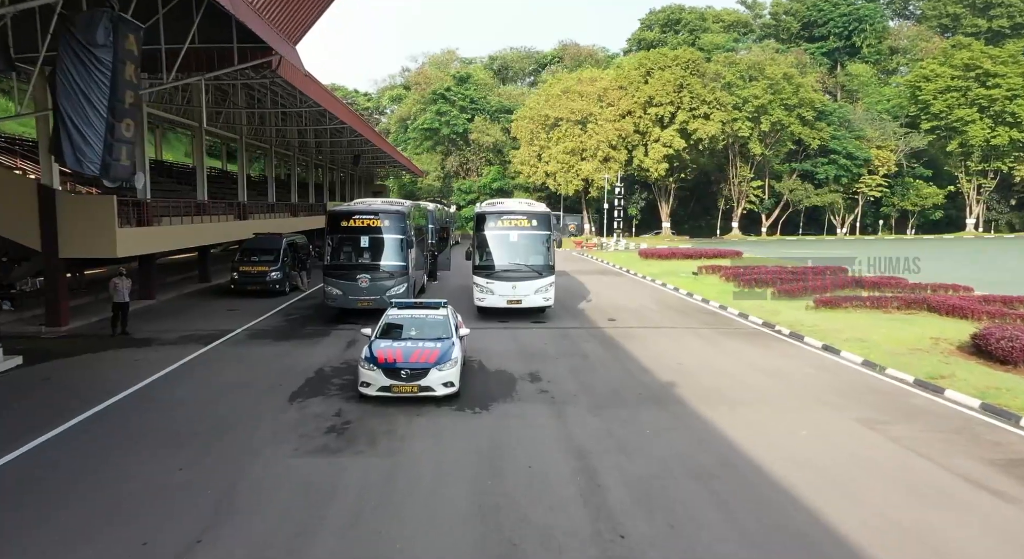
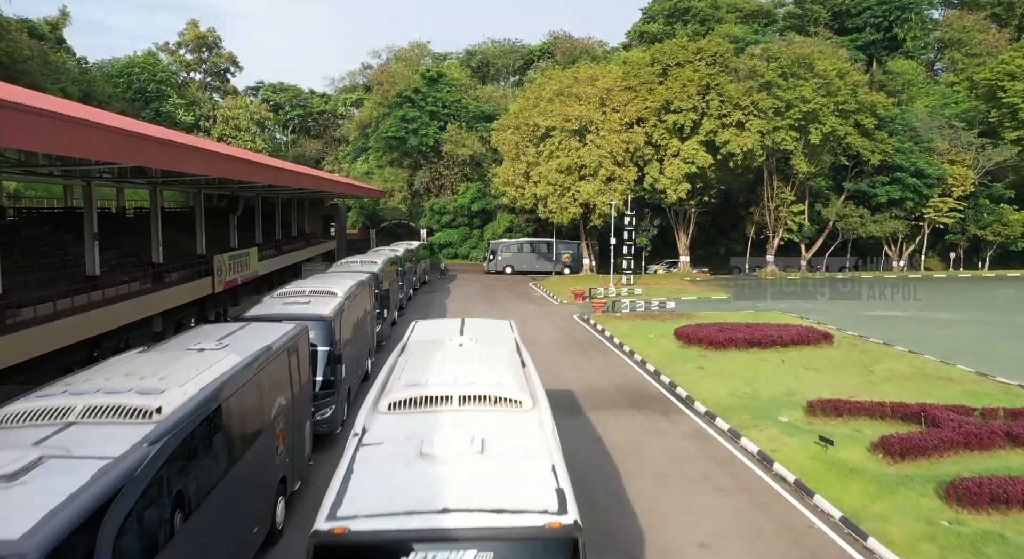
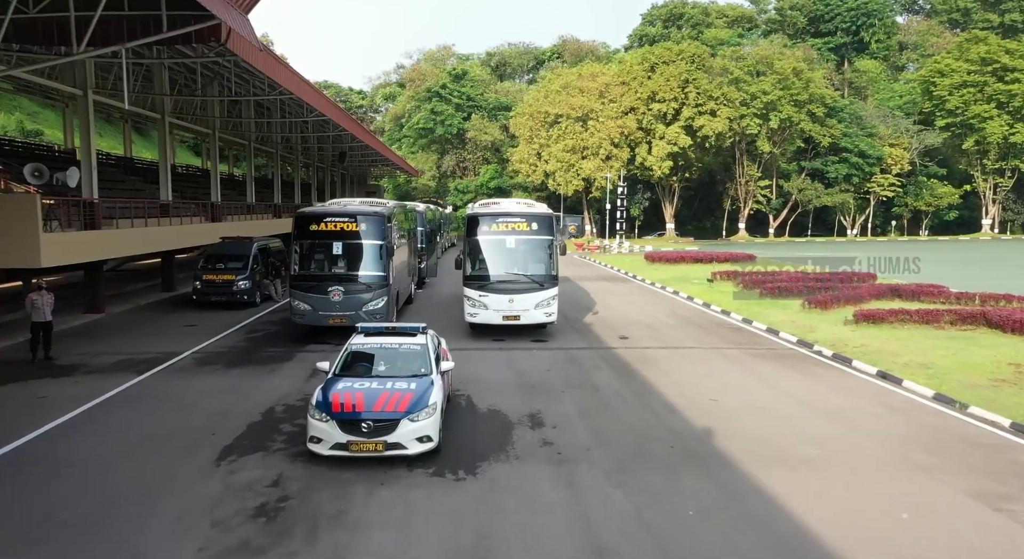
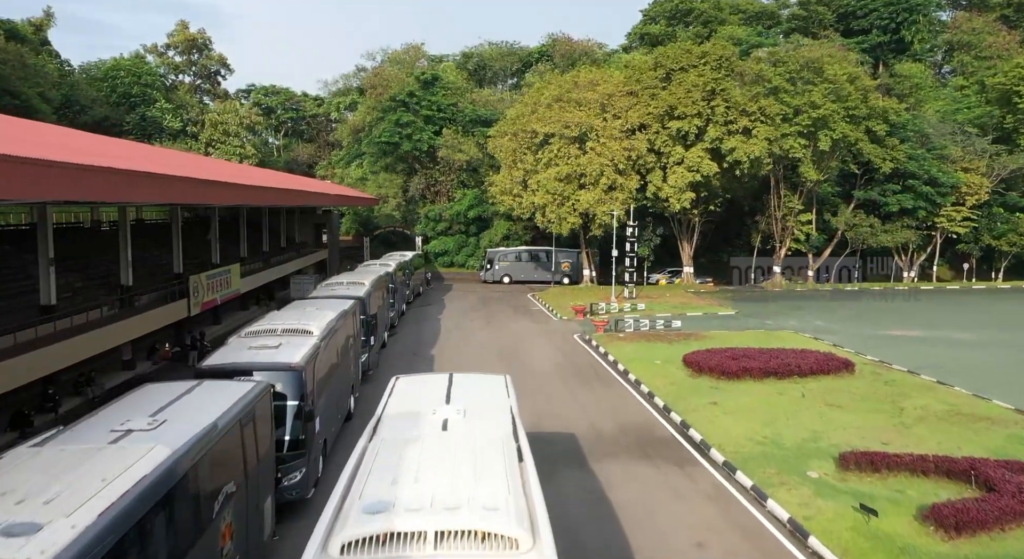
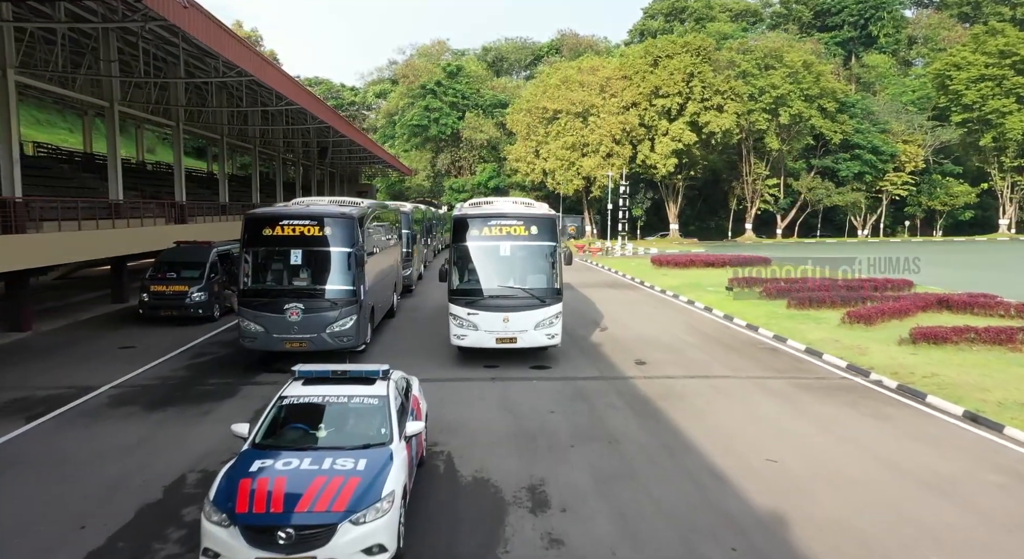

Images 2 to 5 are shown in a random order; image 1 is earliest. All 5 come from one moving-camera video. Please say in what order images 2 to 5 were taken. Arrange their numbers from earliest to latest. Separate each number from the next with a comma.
3, 5, 2, 4
